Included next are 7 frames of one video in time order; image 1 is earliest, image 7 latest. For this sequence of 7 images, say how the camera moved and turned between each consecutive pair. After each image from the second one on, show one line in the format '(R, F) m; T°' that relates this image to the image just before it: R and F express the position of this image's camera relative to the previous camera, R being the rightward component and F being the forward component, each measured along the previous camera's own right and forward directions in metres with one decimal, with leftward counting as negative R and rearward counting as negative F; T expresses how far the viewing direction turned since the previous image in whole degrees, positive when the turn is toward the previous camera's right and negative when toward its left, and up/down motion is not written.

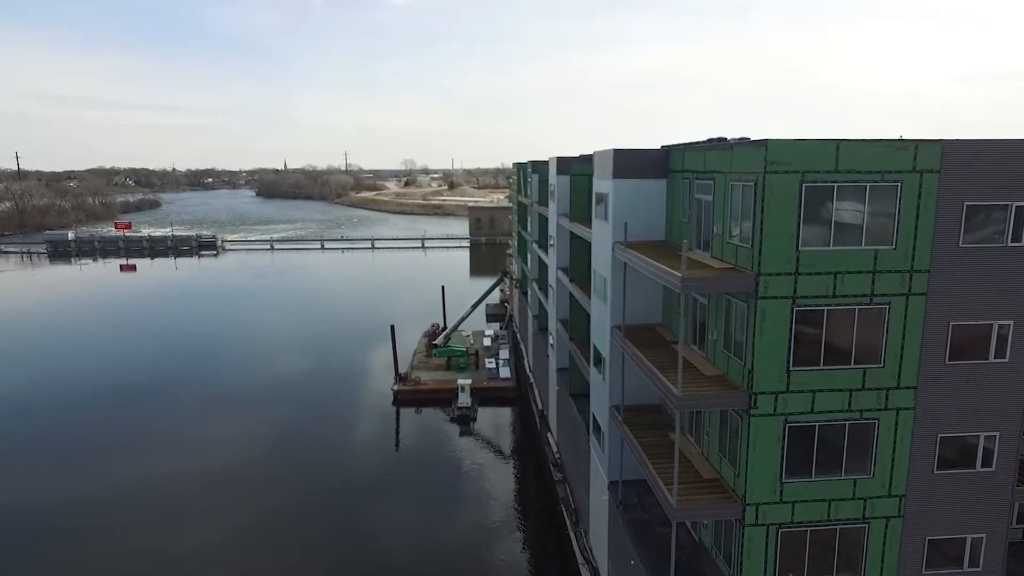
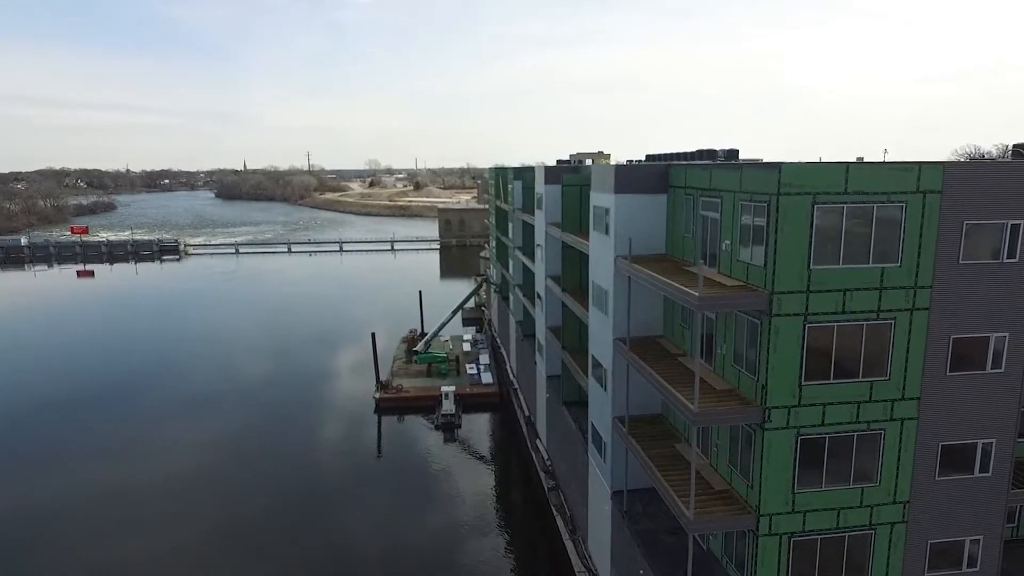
(-1.0, -0.1) m; +3°
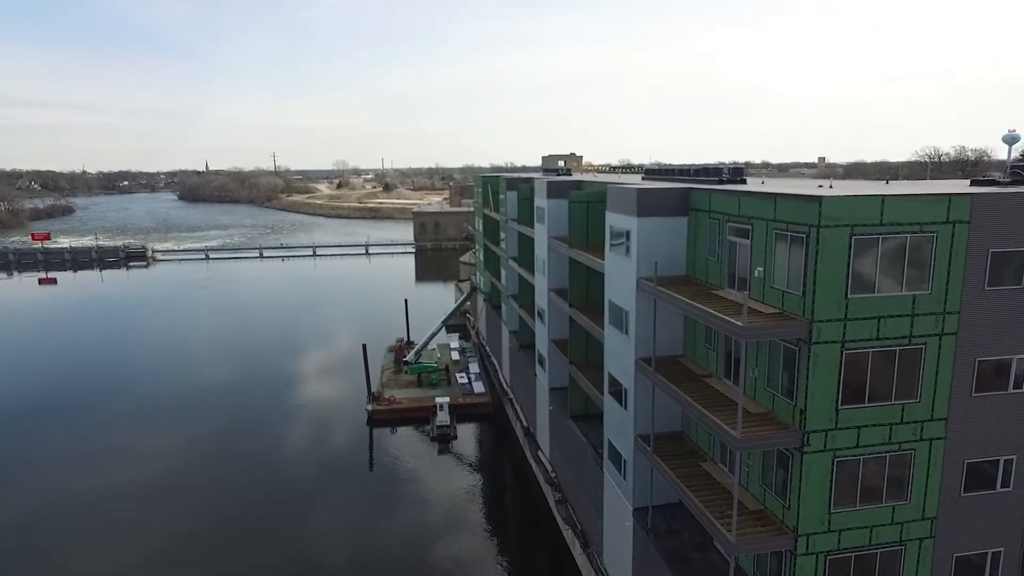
(-1.5, -0.1) m; +3°
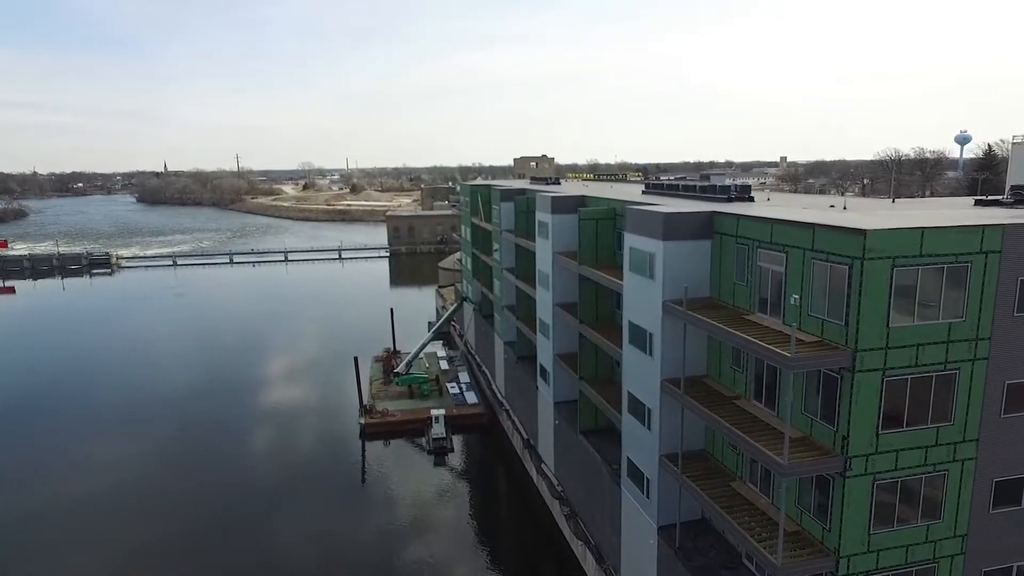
(-1.6, 0.0) m; +3°
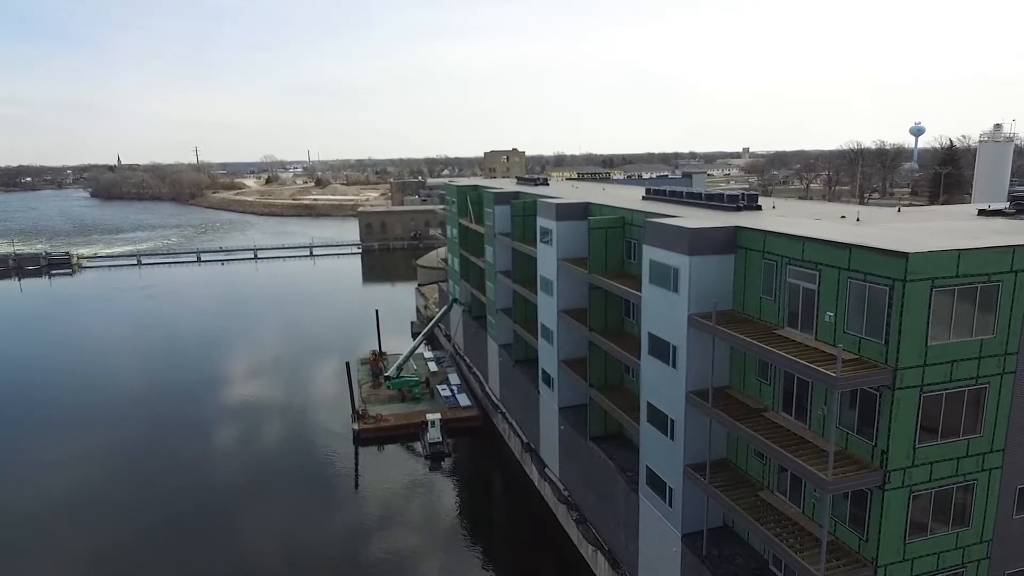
(-1.7, 0.0) m; +3°
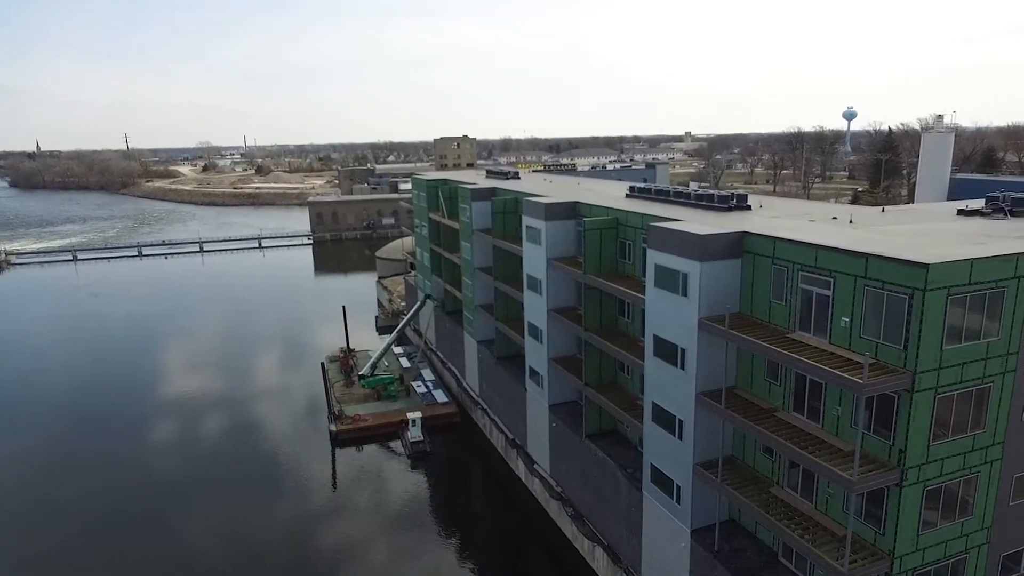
(-1.9, +0.1) m; +5°
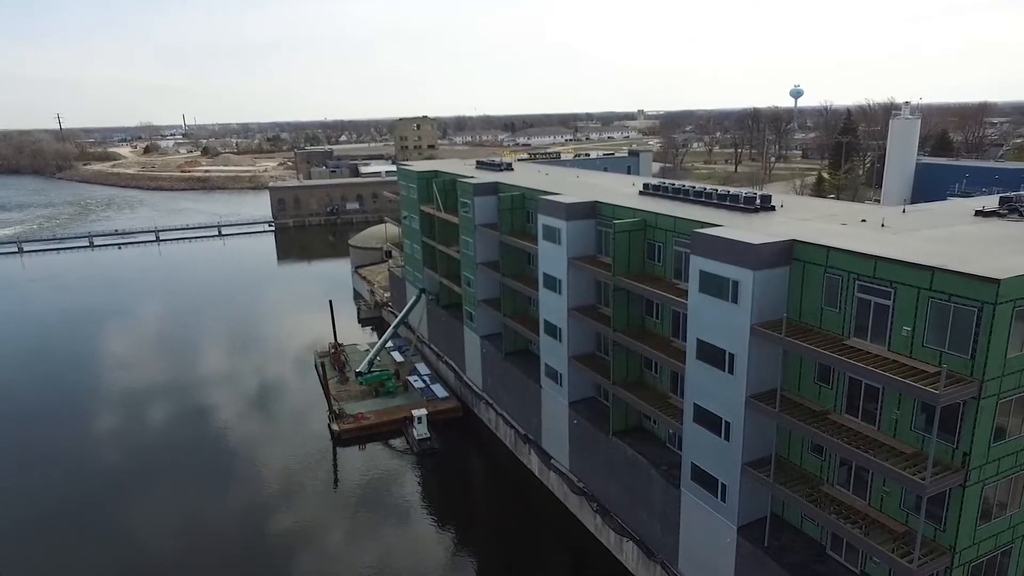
(-3.0, +0.1) m; +4°
